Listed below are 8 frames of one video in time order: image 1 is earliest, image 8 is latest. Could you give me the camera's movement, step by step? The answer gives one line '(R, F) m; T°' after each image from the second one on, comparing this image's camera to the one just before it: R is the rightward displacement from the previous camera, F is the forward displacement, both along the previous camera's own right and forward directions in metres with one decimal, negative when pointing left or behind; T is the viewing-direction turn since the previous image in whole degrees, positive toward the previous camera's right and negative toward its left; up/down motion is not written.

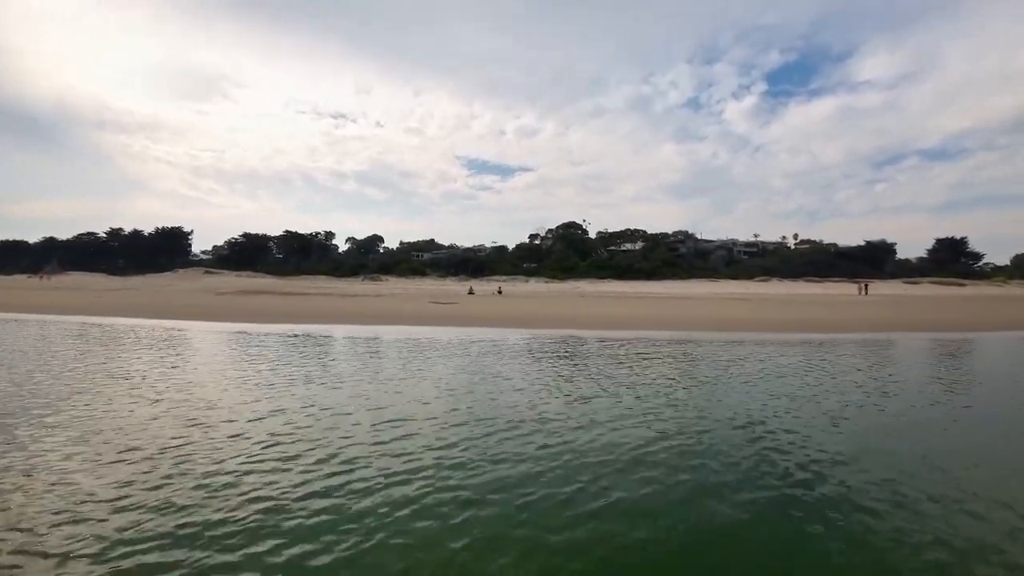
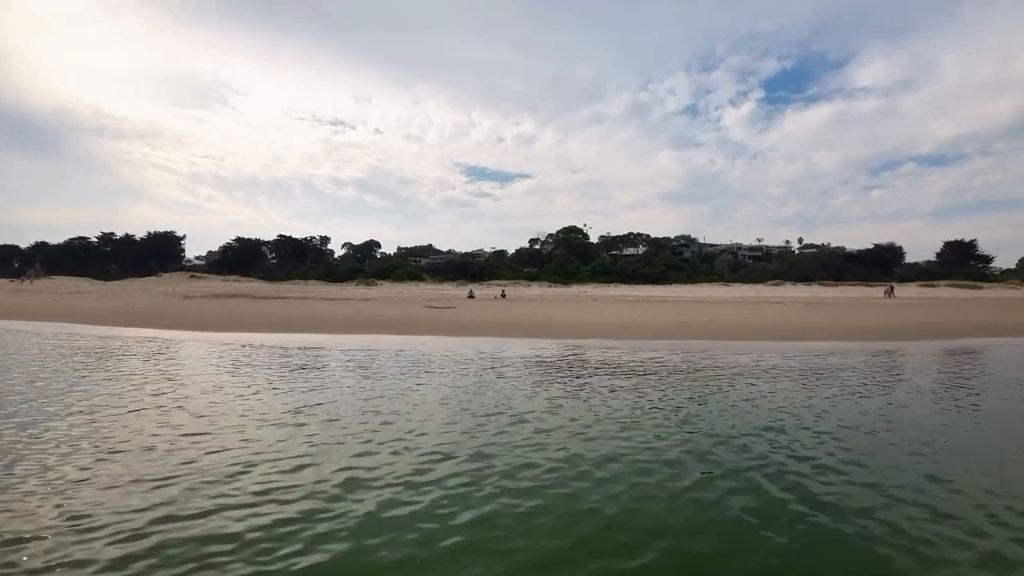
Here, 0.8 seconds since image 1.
(-0.2, +2.0) m; 0°
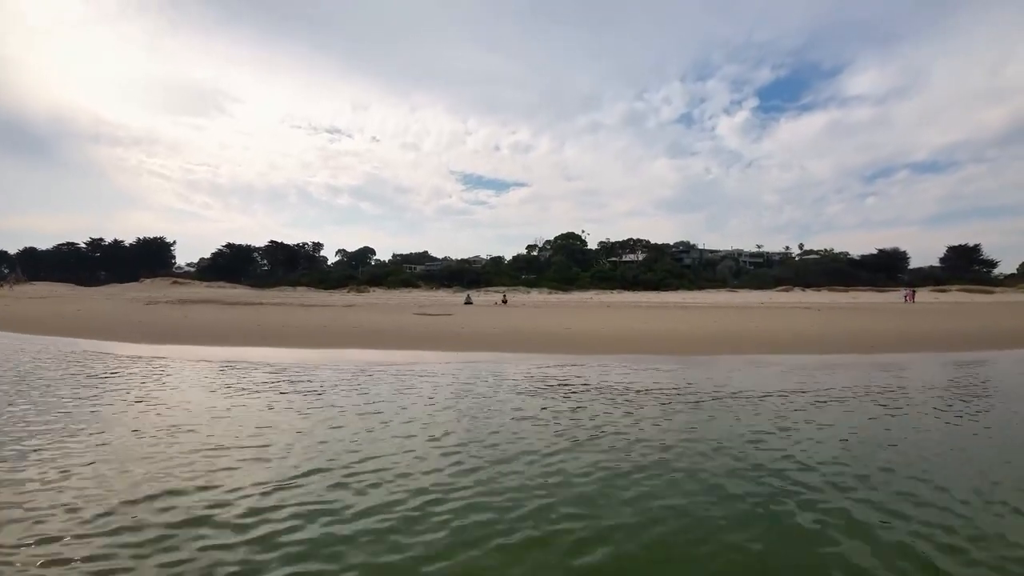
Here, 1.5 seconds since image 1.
(-0.1, +1.8) m; 0°
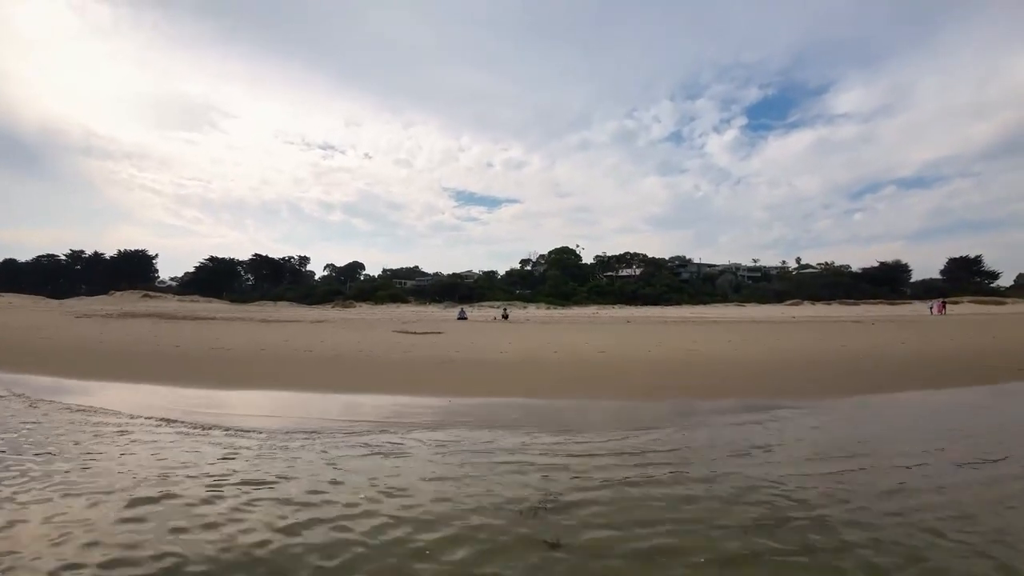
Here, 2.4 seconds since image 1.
(-0.2, +2.4) m; +1°
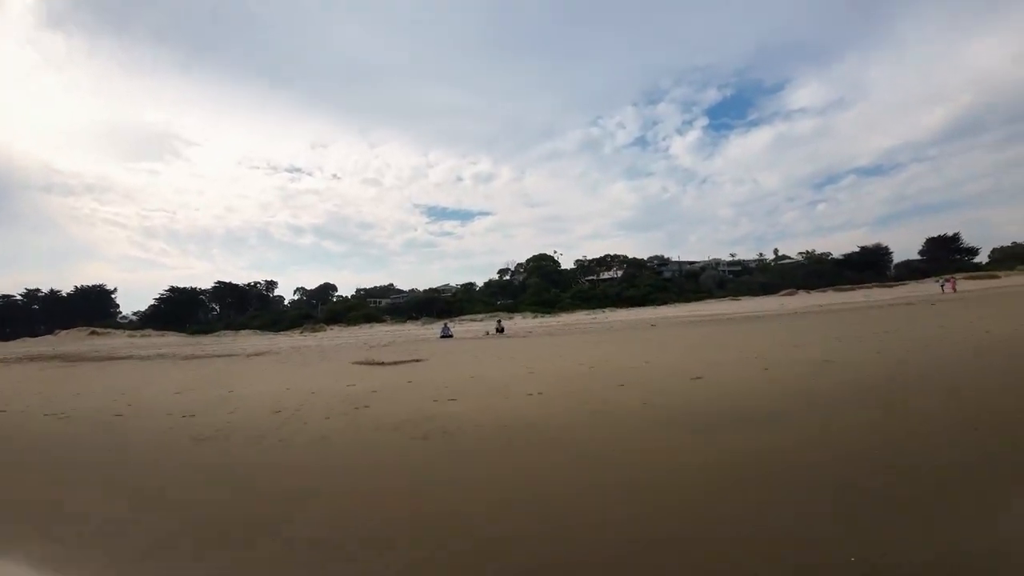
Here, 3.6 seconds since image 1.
(-0.3, +2.5) m; +2°
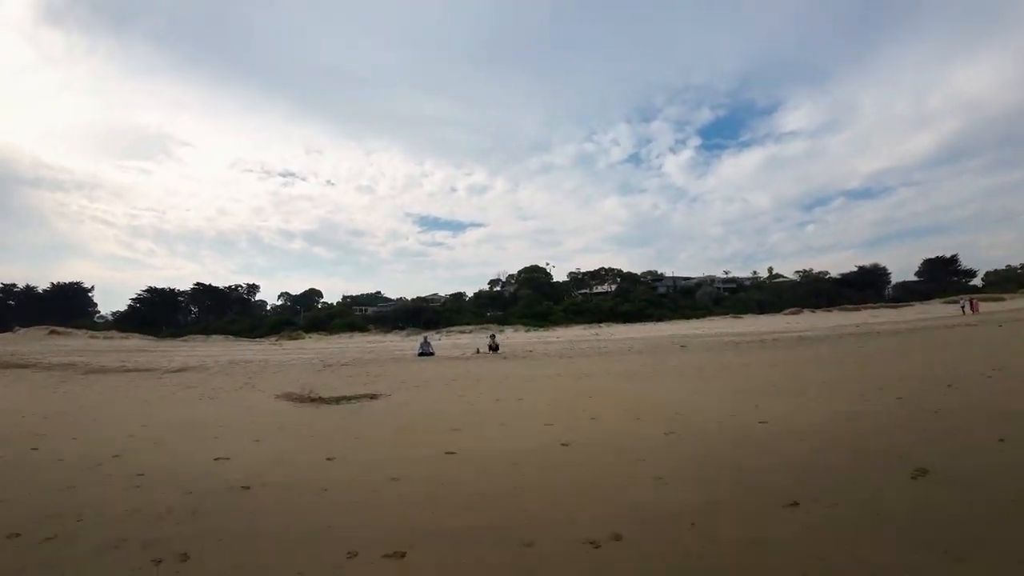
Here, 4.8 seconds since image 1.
(-0.1, +2.0) m; +1°
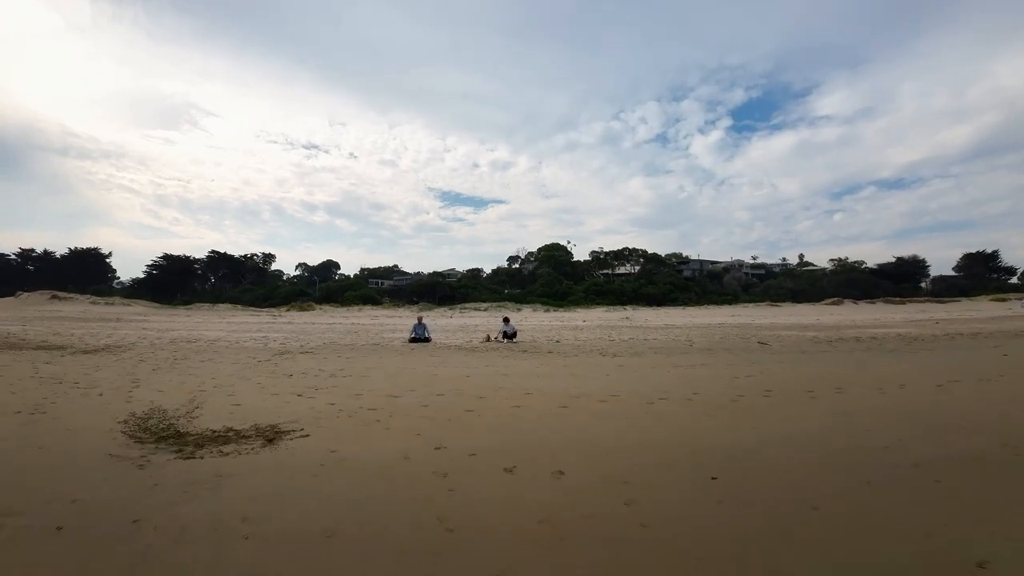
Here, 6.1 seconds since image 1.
(-0.1, +1.9) m; -2°
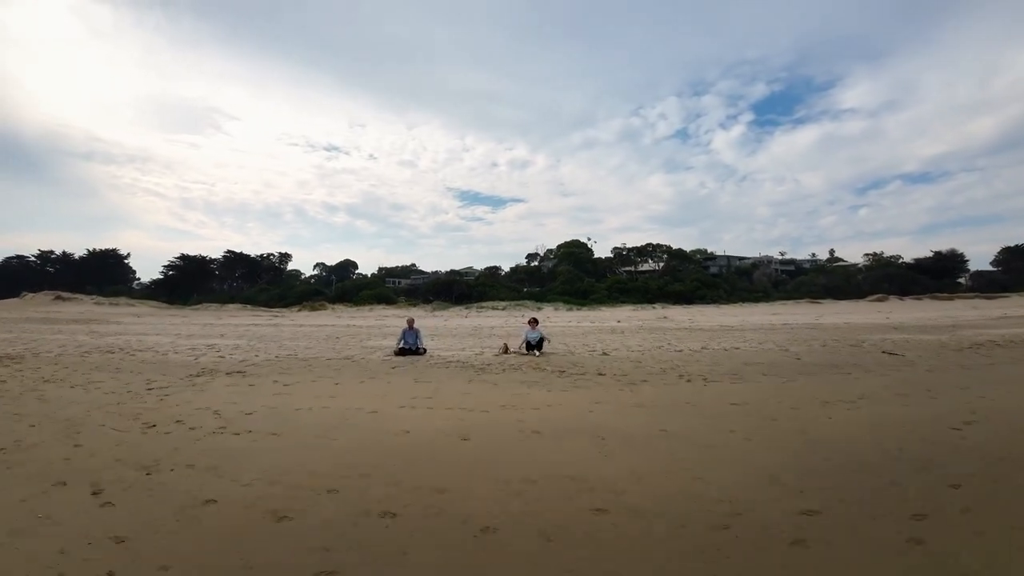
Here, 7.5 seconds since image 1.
(-0.1, +1.6) m; -2°
